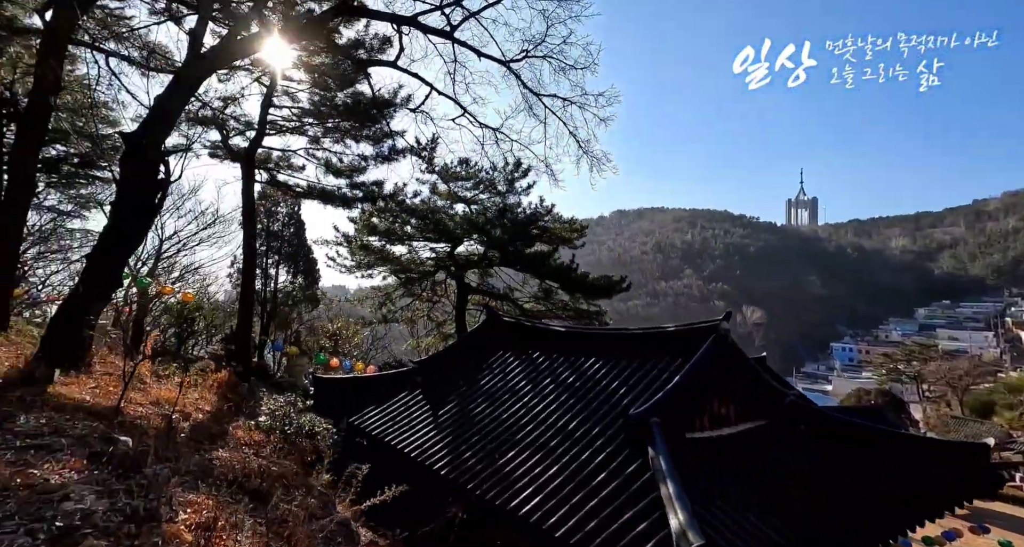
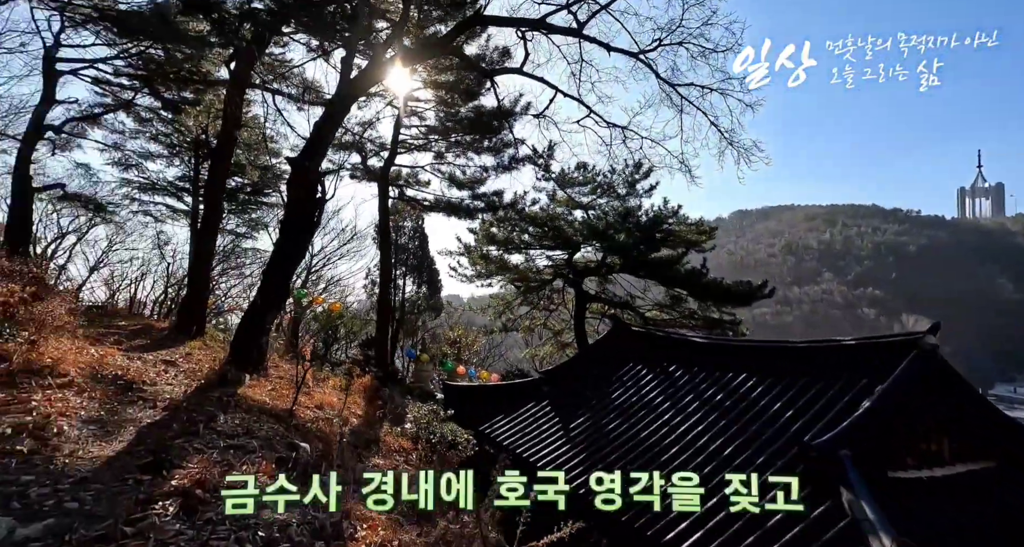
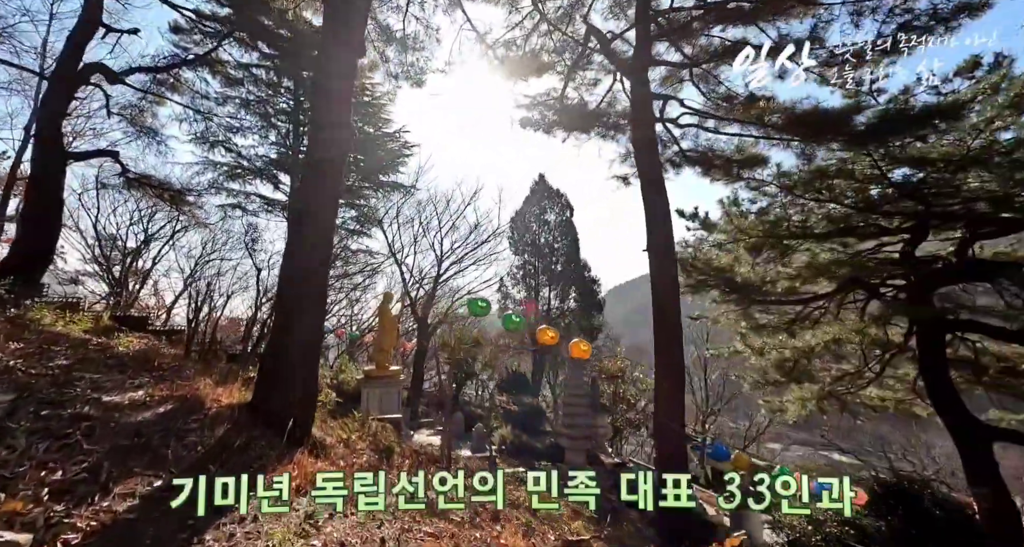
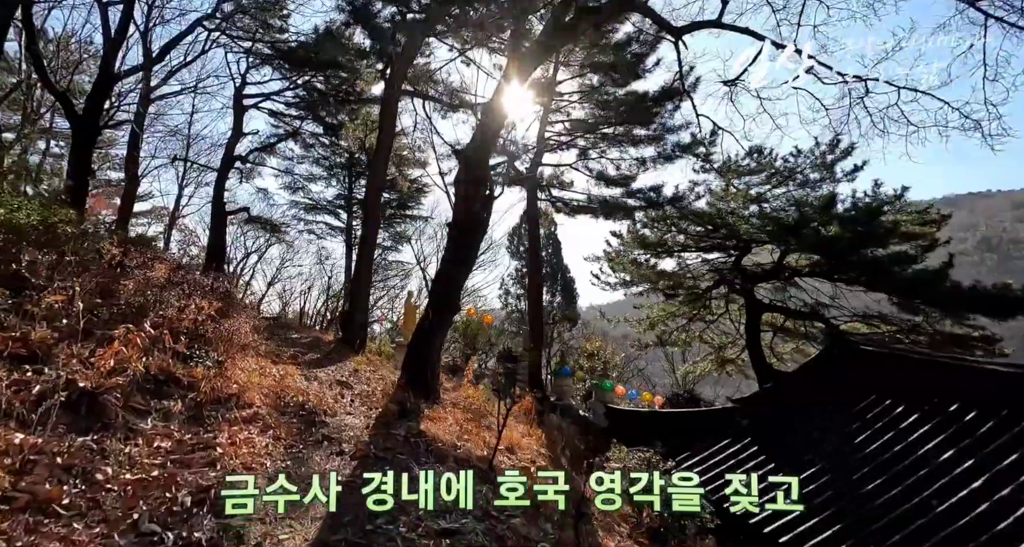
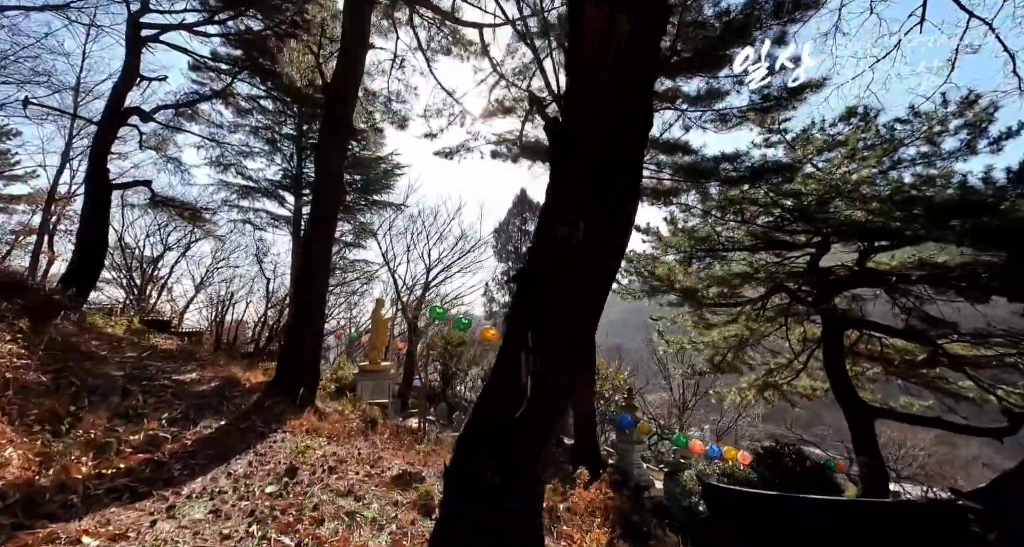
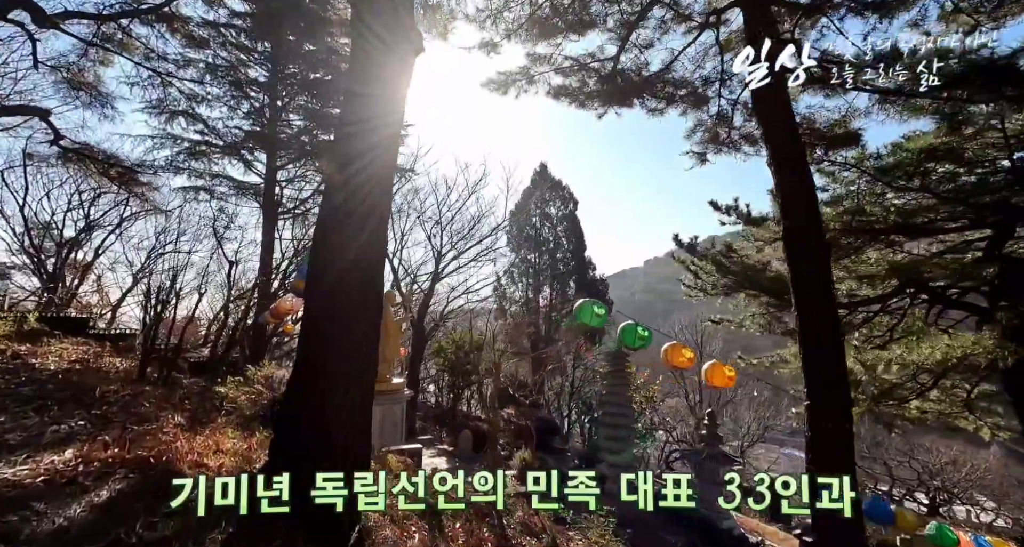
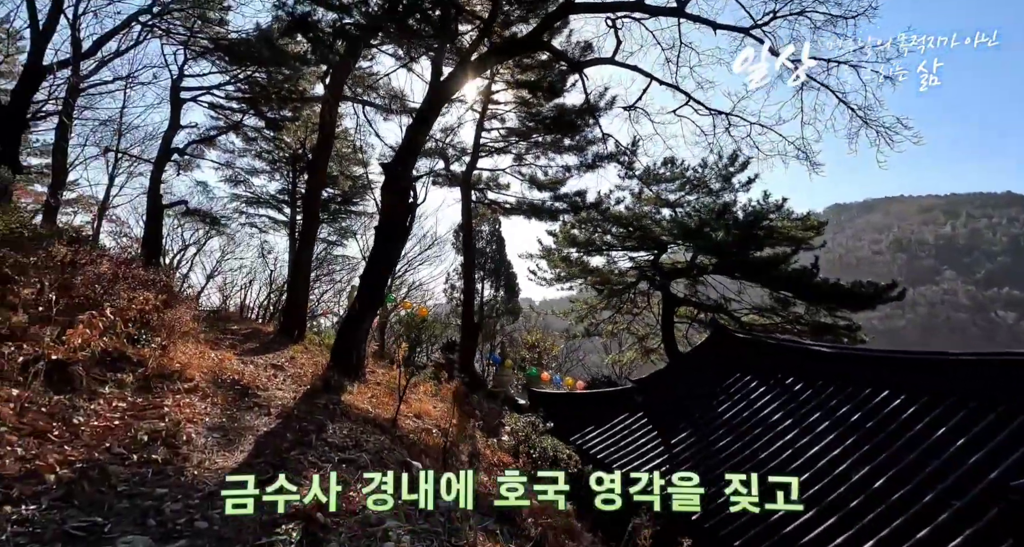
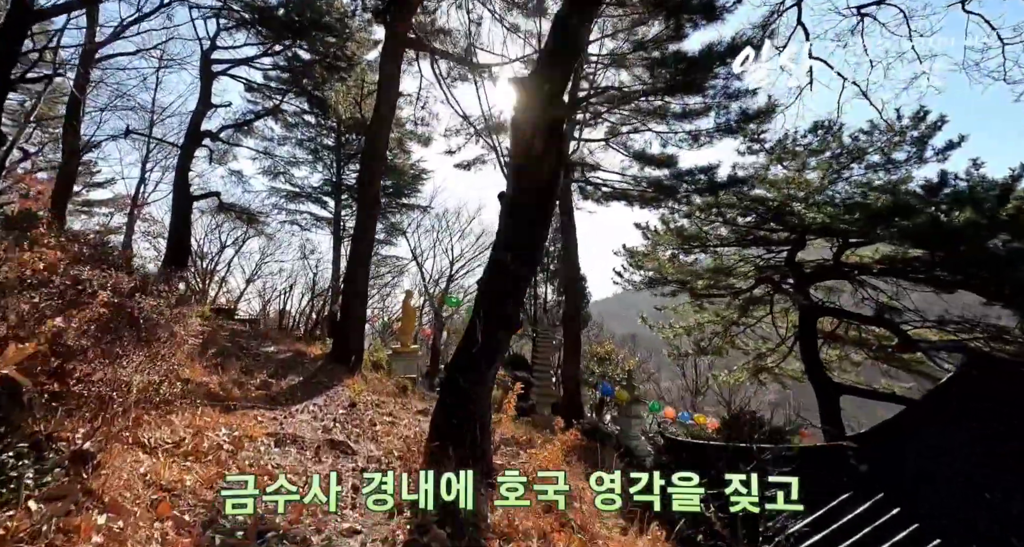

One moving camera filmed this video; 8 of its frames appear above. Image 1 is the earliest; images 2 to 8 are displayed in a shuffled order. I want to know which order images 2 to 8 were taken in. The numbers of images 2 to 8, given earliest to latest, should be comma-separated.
2, 7, 4, 8, 5, 3, 6
